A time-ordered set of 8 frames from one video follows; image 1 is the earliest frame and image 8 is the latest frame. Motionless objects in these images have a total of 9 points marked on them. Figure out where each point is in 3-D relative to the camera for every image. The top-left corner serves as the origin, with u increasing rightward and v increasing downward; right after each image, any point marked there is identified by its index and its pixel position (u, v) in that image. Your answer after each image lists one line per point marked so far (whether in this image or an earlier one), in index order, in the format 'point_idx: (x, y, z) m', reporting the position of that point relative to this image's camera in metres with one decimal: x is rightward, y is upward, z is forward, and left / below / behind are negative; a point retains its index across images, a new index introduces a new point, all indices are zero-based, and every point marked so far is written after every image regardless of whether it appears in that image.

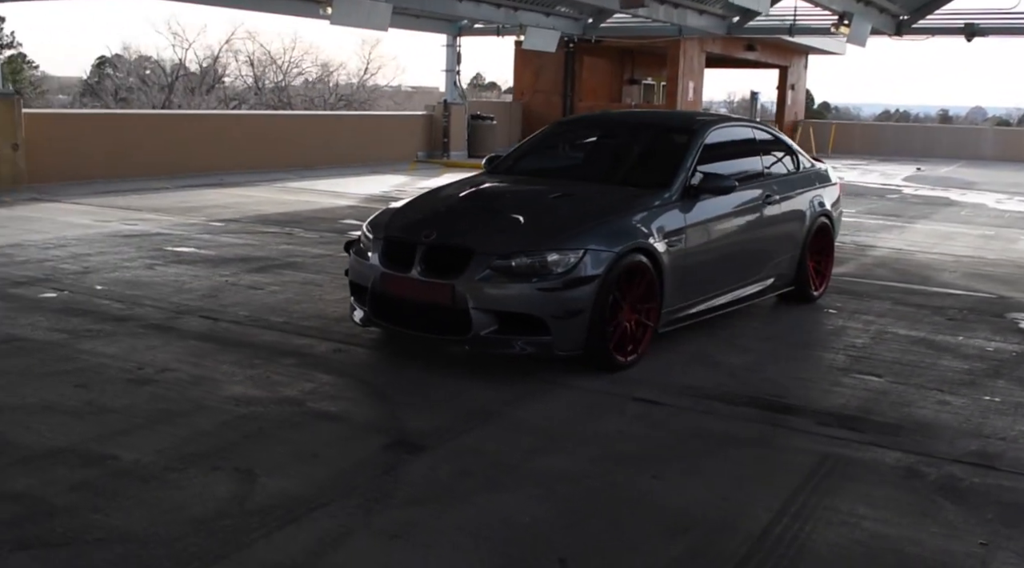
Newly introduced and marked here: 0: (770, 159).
0: (+2.0, +0.9, +7.9) m
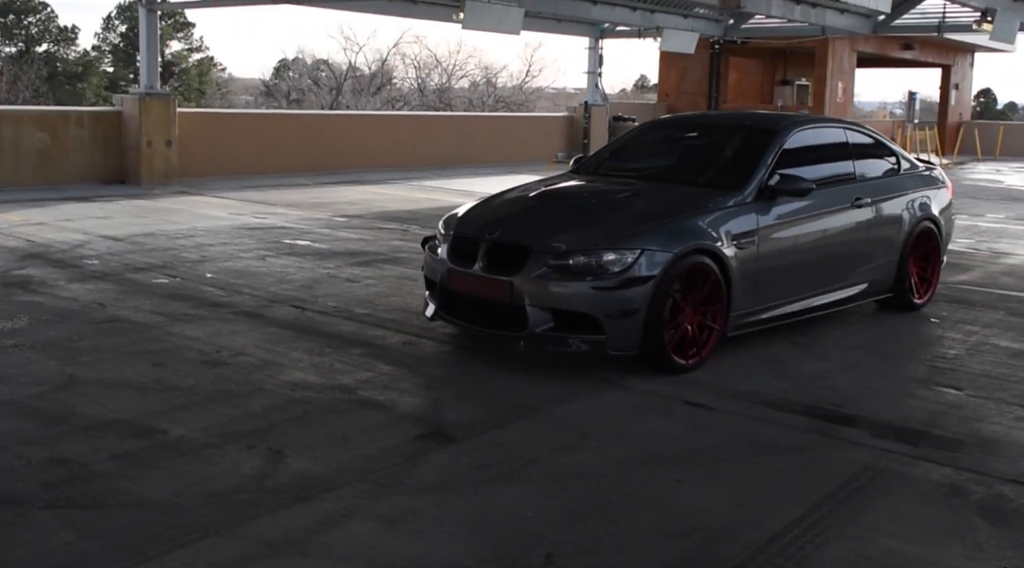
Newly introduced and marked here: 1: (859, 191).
0: (+2.6, +0.9, +7.6) m
1: (+2.4, +0.6, +7.2) m
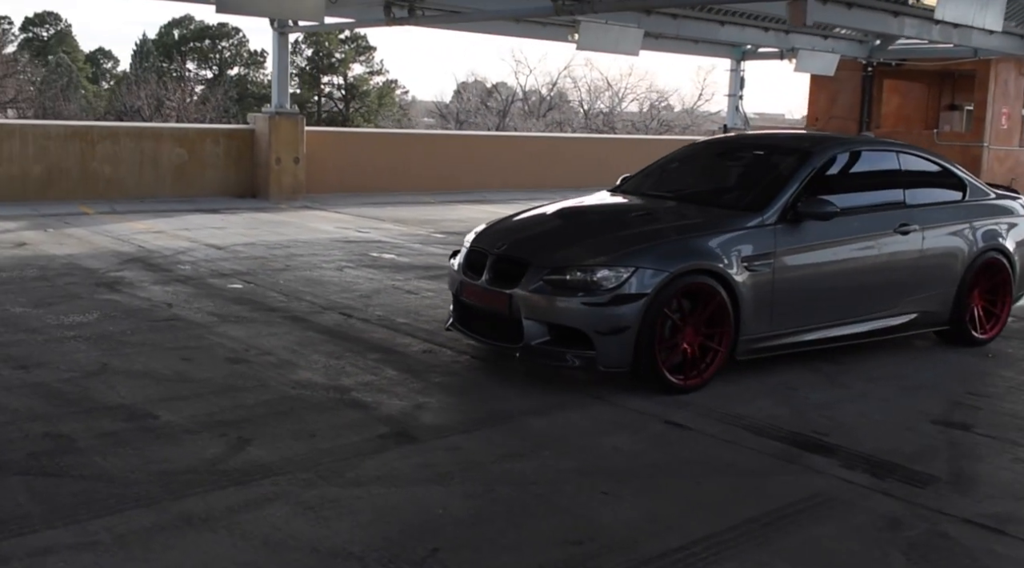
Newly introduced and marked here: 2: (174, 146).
0: (+2.9, +0.7, +7.3) m
1: (+2.6, +0.4, +7.0) m
2: (-5.1, +2.1, +15.9) m
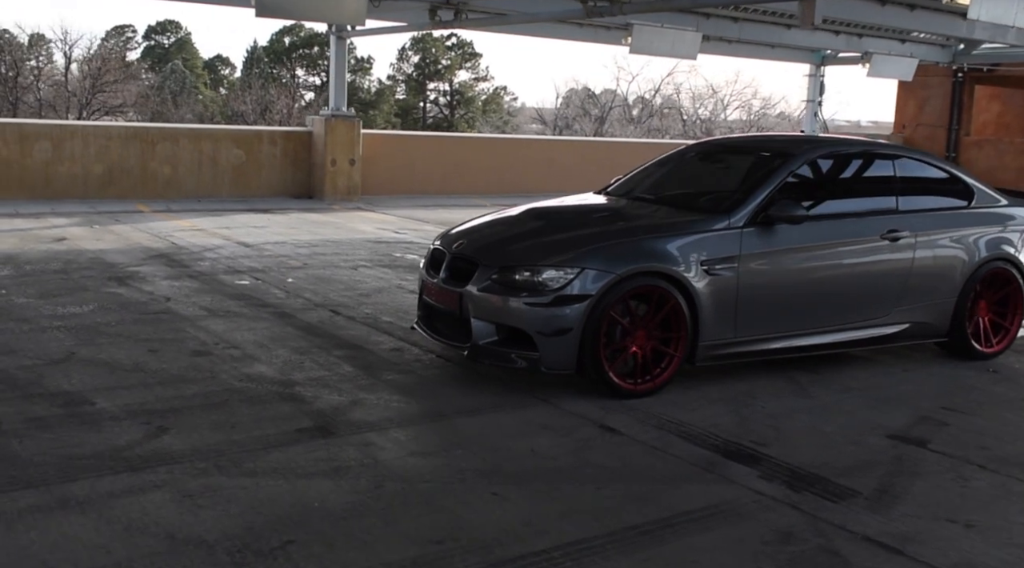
0: (+2.7, +0.6, +7.0) m
1: (+2.4, +0.4, +6.7) m
2: (-4.3, +2.1, +16.3) m
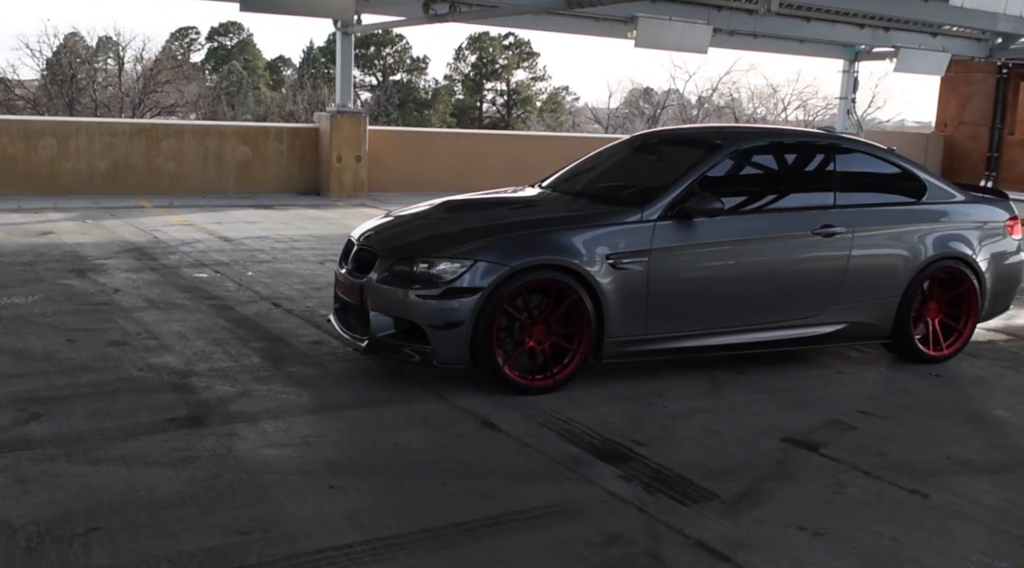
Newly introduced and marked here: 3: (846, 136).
0: (+2.2, +0.6, +6.8) m
1: (+1.9, +0.4, +6.5) m
2: (-4.3, +2.2, +16.5) m
3: (+2.2, +1.0, +6.9) m
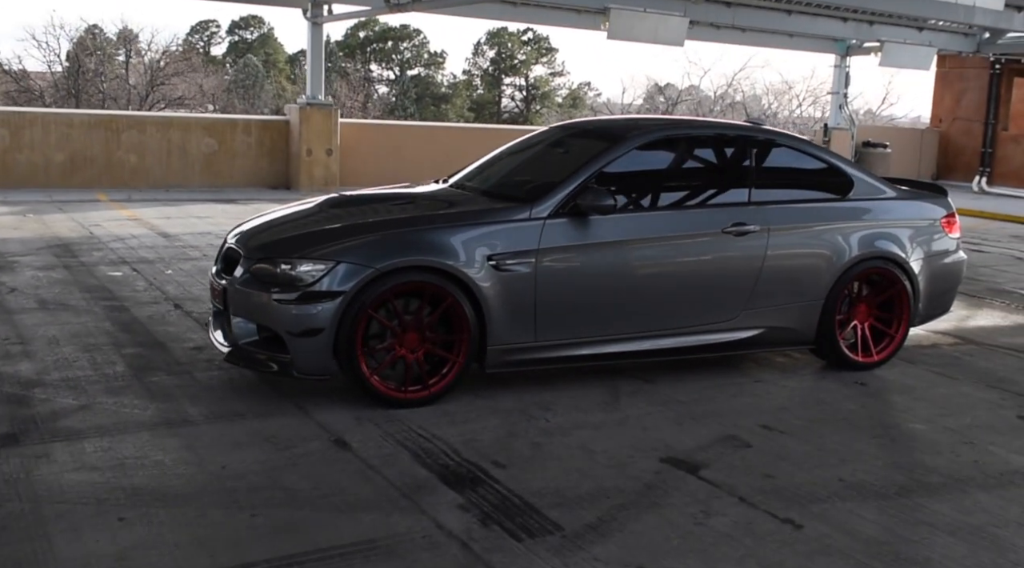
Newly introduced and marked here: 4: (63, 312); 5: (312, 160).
0: (+1.6, +0.6, +6.3) m
1: (+1.3, +0.4, +6.0) m
2: (-4.7, +2.3, +16.1) m
3: (+1.6, +0.9, +6.4) m
4: (-3.1, -0.2, +7.3) m
5: (-3.2, +1.9, +16.5) m
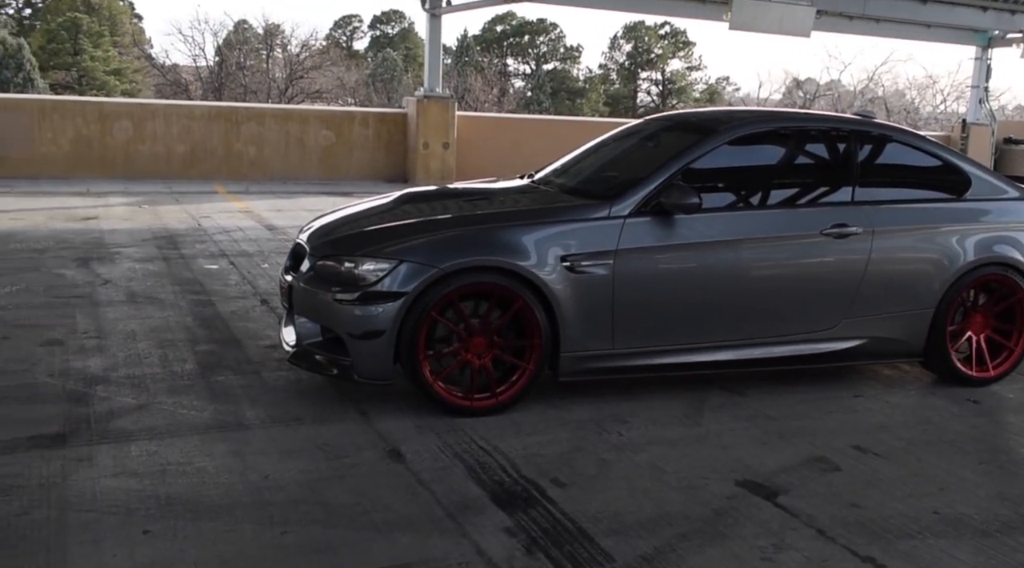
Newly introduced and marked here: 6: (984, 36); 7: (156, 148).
0: (+2.1, +0.5, +5.7) m
1: (+1.7, +0.4, +5.5) m
2: (-2.9, +2.4, +16.2) m
3: (+2.1, +0.9, +5.8) m
4: (-2.5, -0.1, +7.2) m
5: (-1.4, +2.0, +16.4) m
6: (+9.4, +5.0, +20.8) m
7: (-5.1, +2.0, +15.3) m
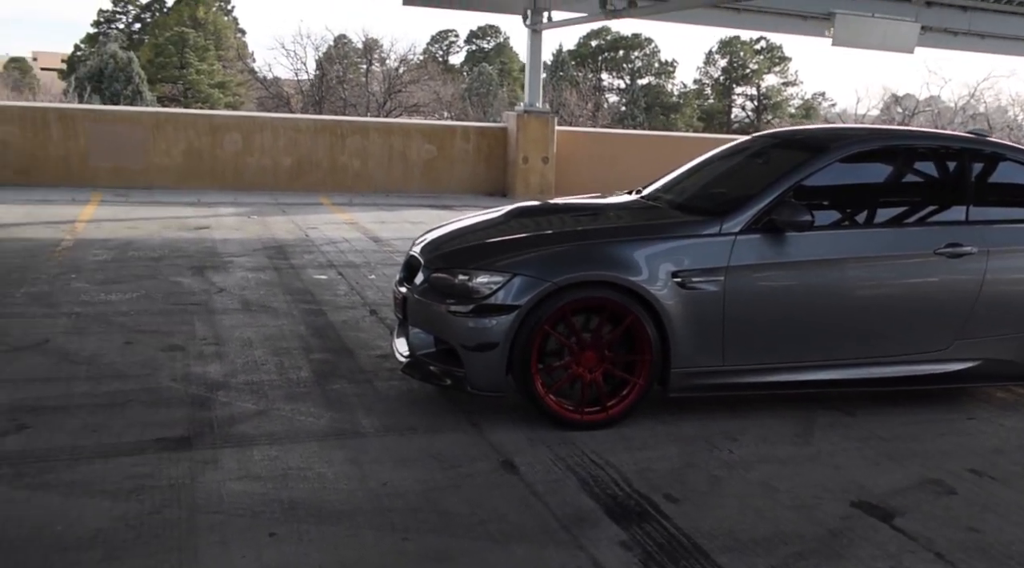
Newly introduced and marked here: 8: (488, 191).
0: (+2.6, +0.4, +5.5) m
1: (+2.3, +0.3, +5.3) m
2: (-1.4, +2.2, +16.4) m
3: (+2.7, +0.8, +5.6) m
4: (-1.7, -0.2, +7.4) m
5: (+0.2, +1.8, +16.5) m
6: (+11.3, +4.6, +20.0) m
7: (-3.6, +1.8, +15.7) m
8: (-0.4, +1.5, +16.9) m
